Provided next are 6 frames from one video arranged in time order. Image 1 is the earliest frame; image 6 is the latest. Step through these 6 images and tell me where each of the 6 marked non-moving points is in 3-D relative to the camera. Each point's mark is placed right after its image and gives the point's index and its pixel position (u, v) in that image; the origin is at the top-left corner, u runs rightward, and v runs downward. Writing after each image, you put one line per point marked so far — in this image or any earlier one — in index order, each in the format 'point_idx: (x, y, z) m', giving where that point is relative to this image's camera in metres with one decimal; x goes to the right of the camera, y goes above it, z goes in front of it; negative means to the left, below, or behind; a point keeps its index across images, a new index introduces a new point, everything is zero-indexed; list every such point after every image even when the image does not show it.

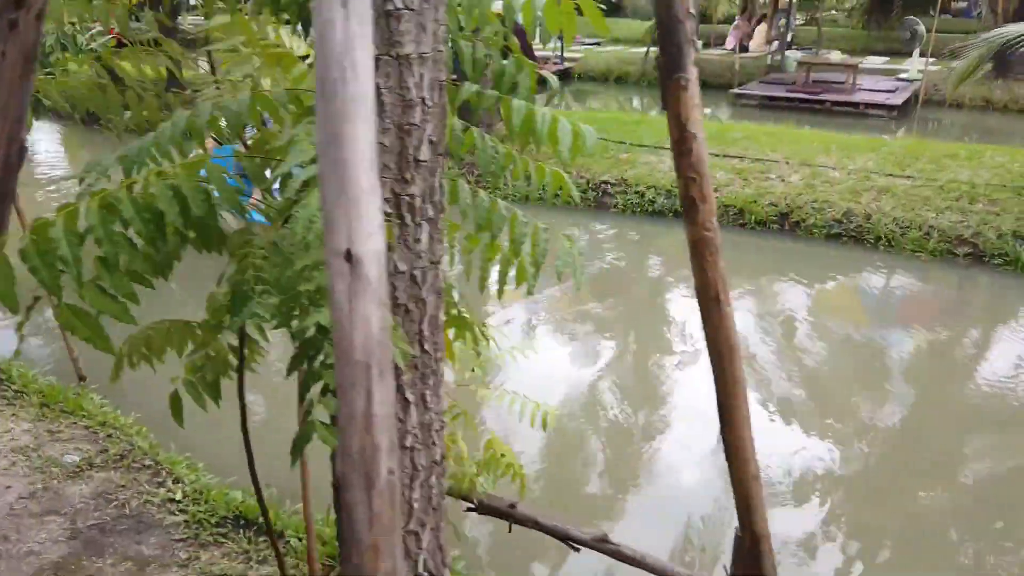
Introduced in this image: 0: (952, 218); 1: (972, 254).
0: (+3.4, +0.5, +6.2) m
1: (+3.4, +0.3, +5.9) m
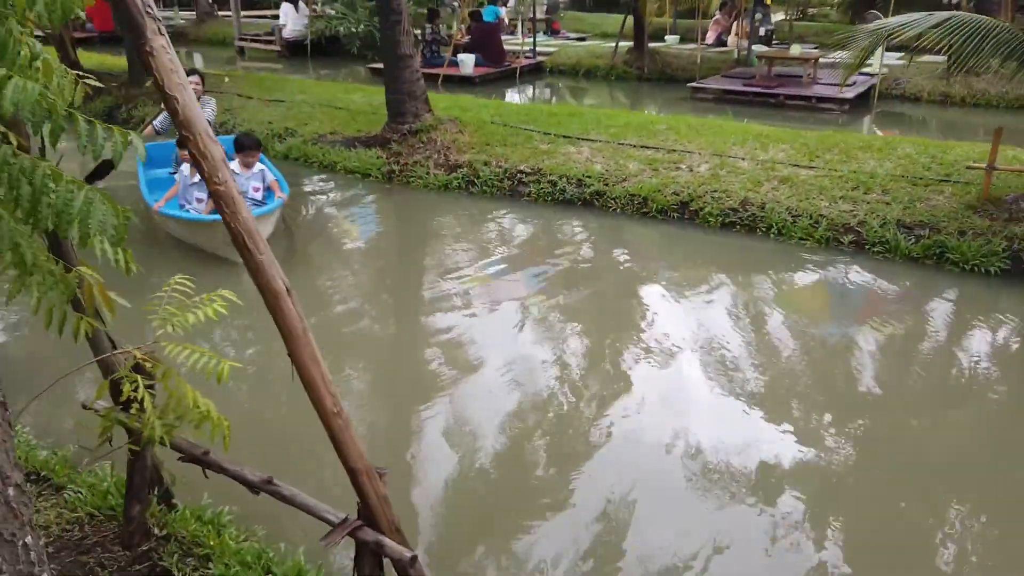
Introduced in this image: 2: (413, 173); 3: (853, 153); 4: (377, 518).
0: (+2.6, +0.6, +6.3) m
1: (+2.6, +0.4, +6.0) m
2: (-1.0, +1.1, +7.7) m
3: (+3.1, +1.2, +7.3) m
4: (-0.3, -0.5, +1.9) m
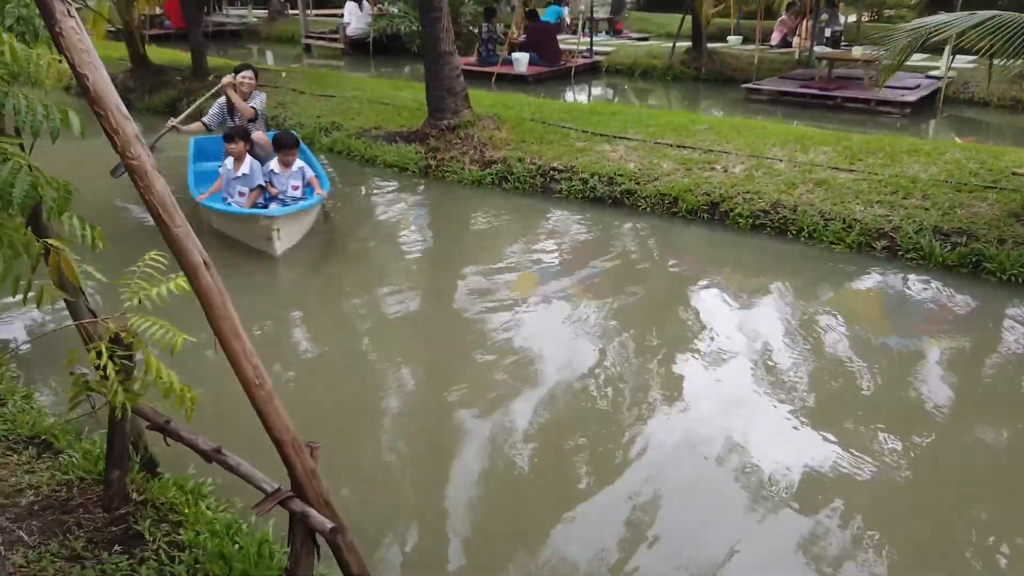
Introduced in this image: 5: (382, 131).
0: (+2.8, +0.6, +6.1) m
1: (+2.8, +0.3, +5.8) m
2: (-0.6, +1.2, +7.8) m
3: (+3.4, +1.2, +7.1) m
4: (-0.5, -0.5, +2.0) m
5: (-1.5, +1.8, +9.0) m
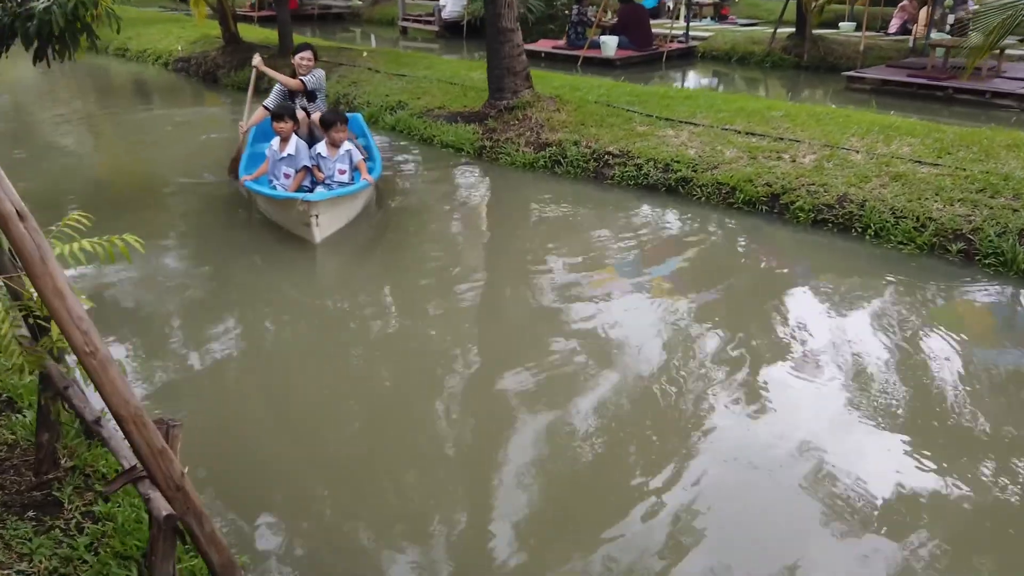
0: (+3.1, +0.5, +5.5) m
1: (+3.0, +0.2, +5.2) m
2: (-0.1, +1.3, +7.6) m
3: (+3.8, +1.1, +6.4) m
4: (-0.8, -0.4, +1.8) m
5: (-0.8, +2.0, +8.8) m
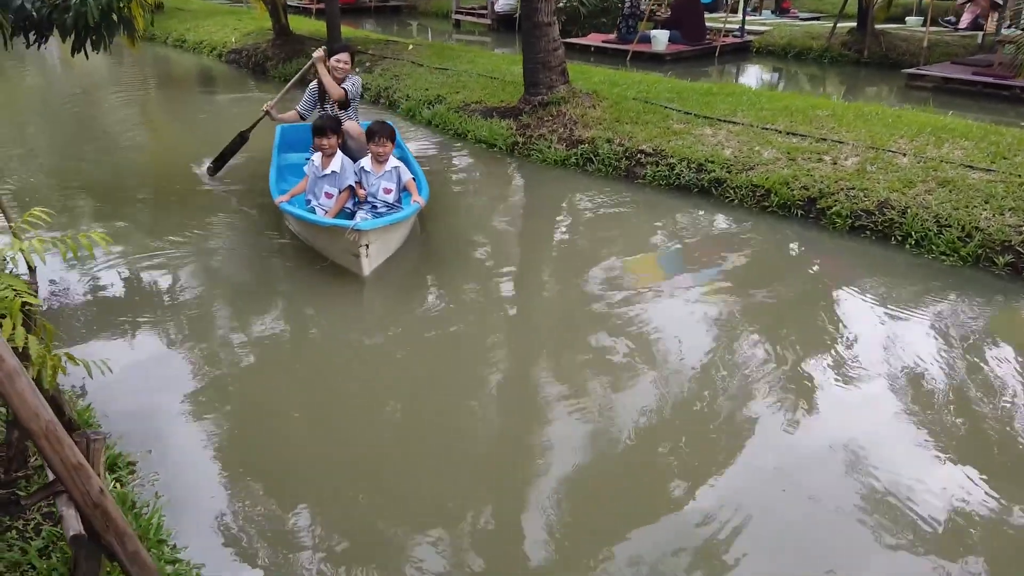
0: (+3.2, +0.4, +5.1) m
1: (+3.1, +0.1, +4.9) m
2: (+0.2, +1.3, +7.4) m
3: (+4.0, +1.0, +5.9) m
4: (-1.0, -0.4, +1.7) m
5: (-0.3, +2.0, +8.7) m
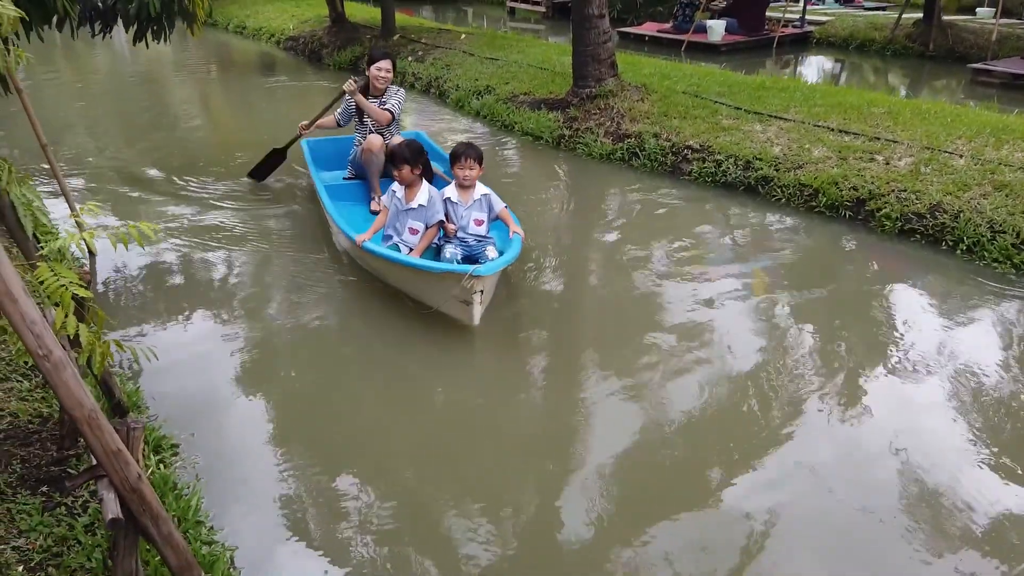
0: (+3.4, +0.4, +4.9) m
1: (+3.3, +0.1, +4.7) m
2: (+0.7, +1.4, +7.4) m
3: (+4.4, +0.9, +5.7) m
4: (-0.9, -0.4, +1.9) m
5: (+0.2, +2.1, +8.7) m
